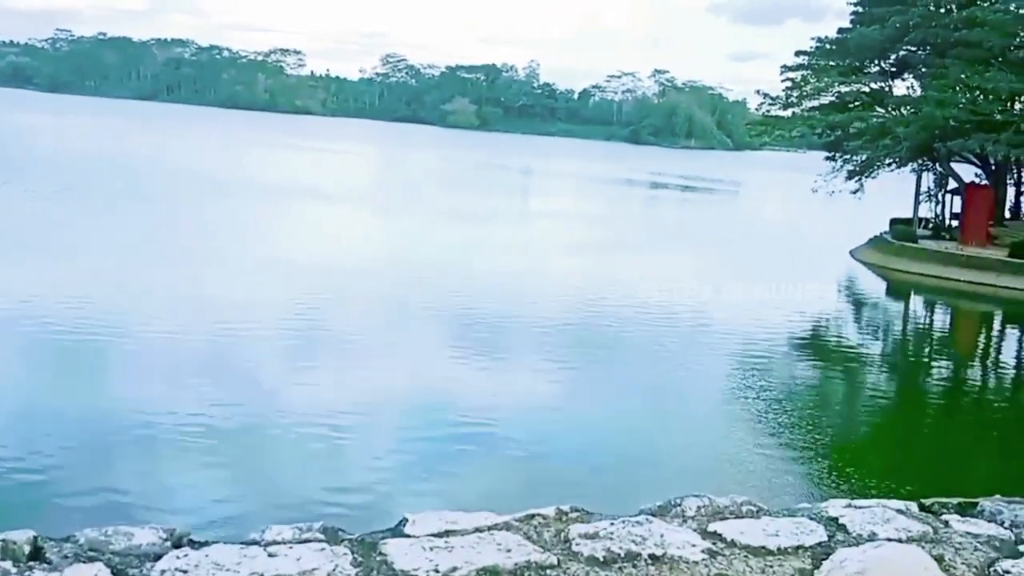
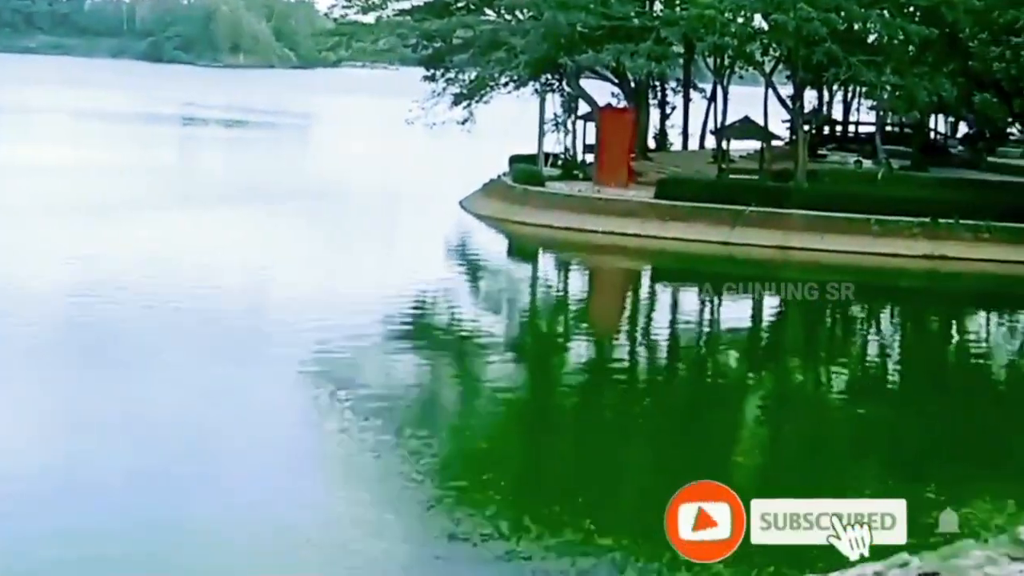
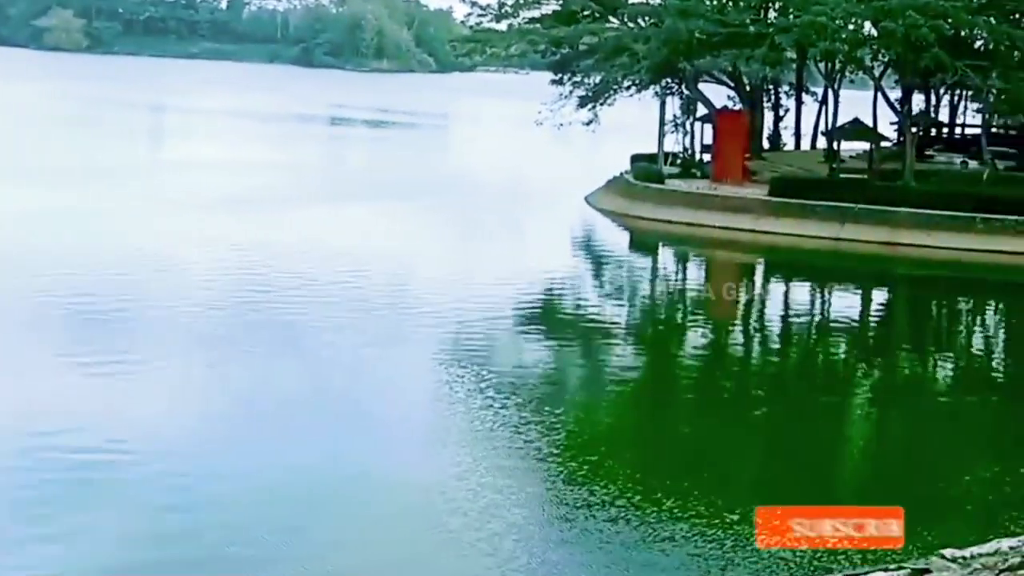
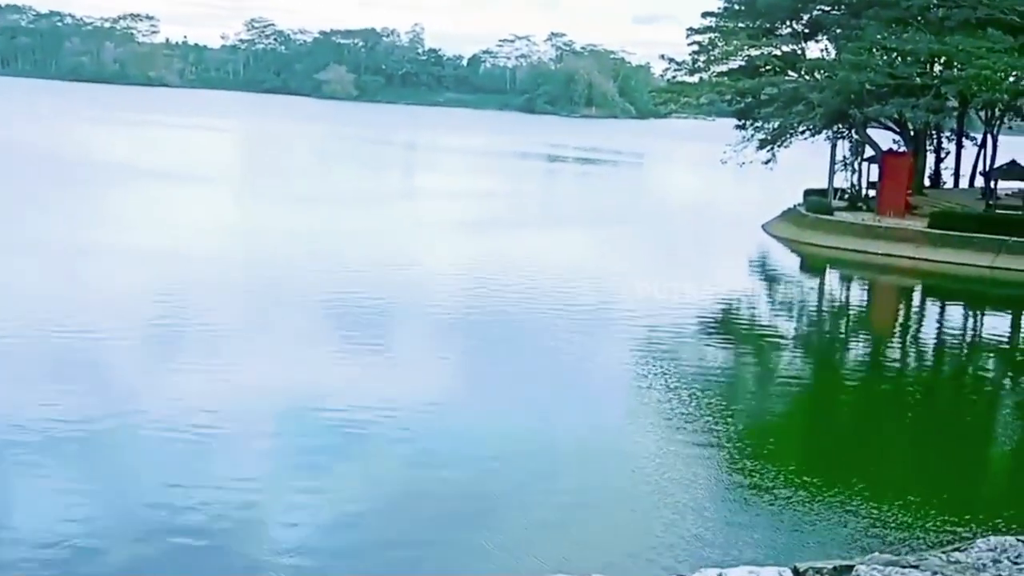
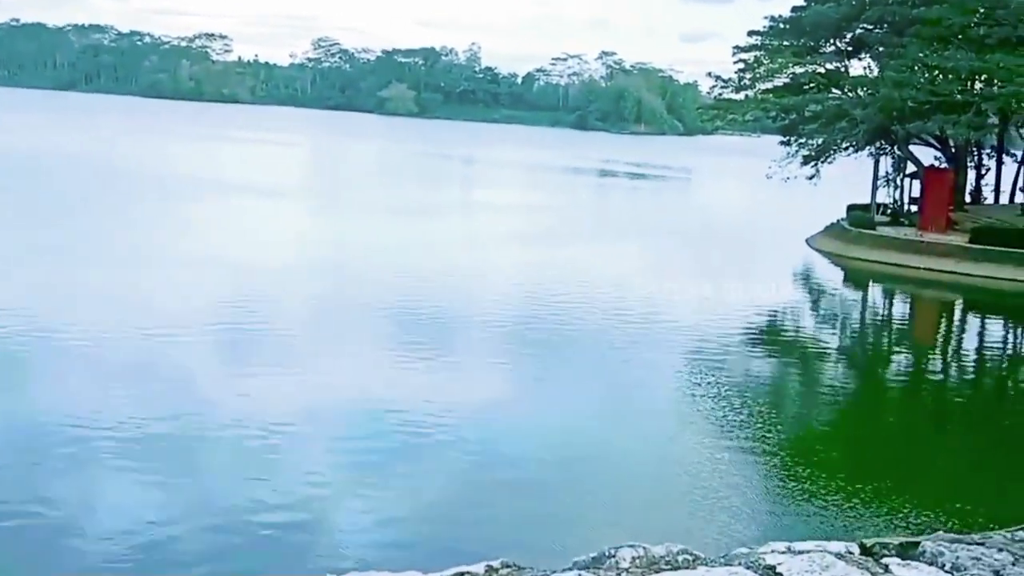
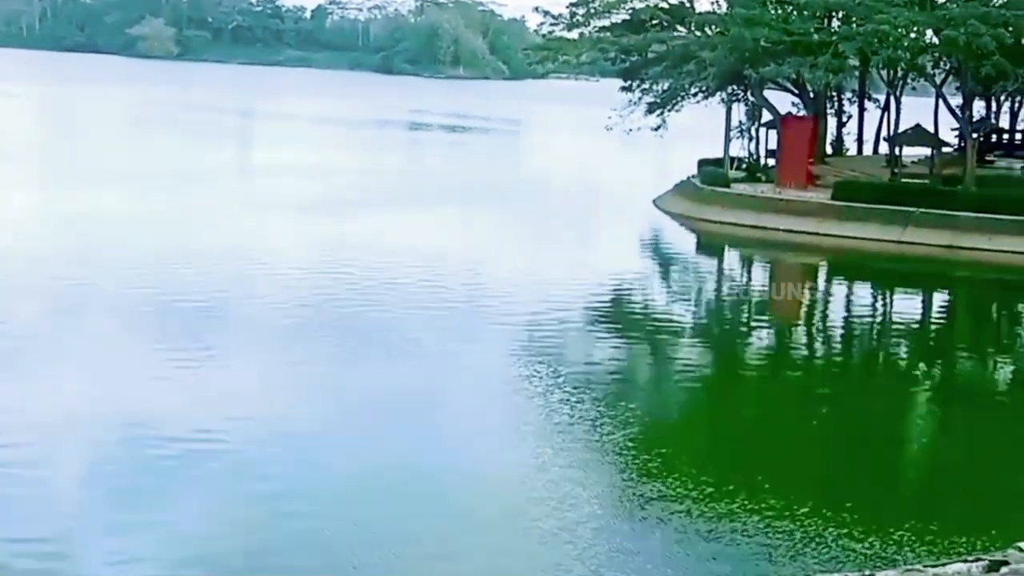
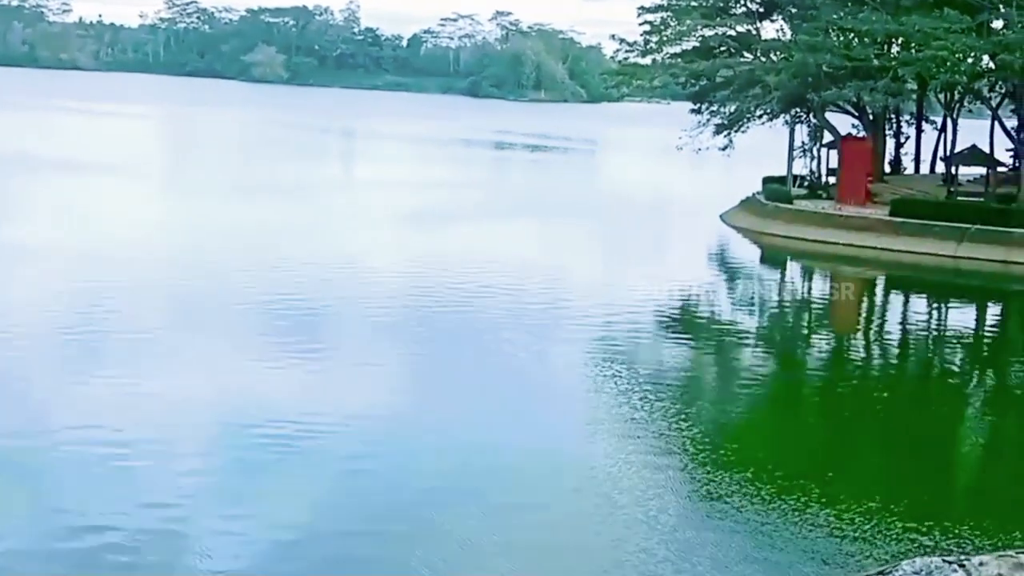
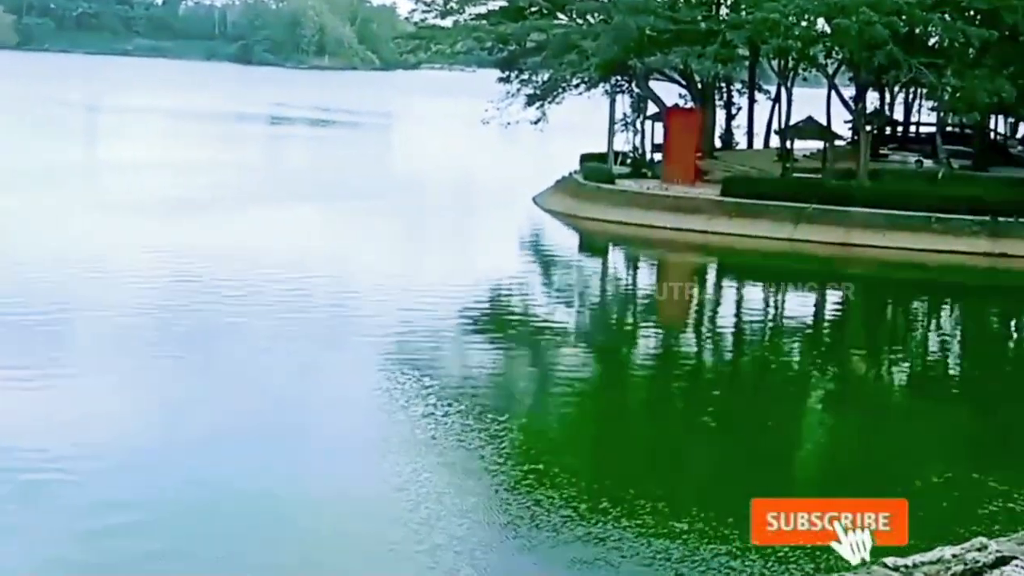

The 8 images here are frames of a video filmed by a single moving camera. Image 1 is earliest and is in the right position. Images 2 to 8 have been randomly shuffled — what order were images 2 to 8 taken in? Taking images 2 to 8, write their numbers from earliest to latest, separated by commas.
5, 4, 7, 6, 3, 8, 2
